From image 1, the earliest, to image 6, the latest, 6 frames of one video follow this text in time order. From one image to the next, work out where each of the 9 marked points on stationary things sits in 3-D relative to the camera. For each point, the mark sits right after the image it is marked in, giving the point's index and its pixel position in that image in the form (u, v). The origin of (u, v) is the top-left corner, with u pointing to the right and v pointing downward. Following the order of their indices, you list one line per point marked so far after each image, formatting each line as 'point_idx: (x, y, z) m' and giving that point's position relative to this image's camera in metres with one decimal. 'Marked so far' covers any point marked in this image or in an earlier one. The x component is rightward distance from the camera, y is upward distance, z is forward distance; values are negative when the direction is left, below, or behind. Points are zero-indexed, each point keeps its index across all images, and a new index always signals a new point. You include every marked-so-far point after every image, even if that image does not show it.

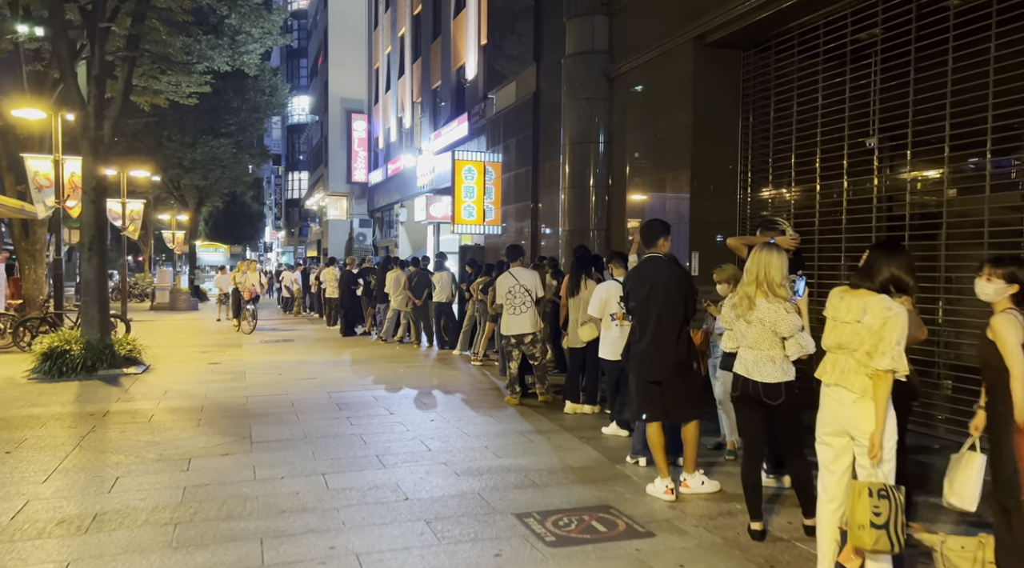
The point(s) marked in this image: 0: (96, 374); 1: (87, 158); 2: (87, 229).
0: (-6.1, -1.3, +11.9) m
1: (-6.5, +2.0, +12.5) m
2: (-6.5, +0.8, +12.5) m
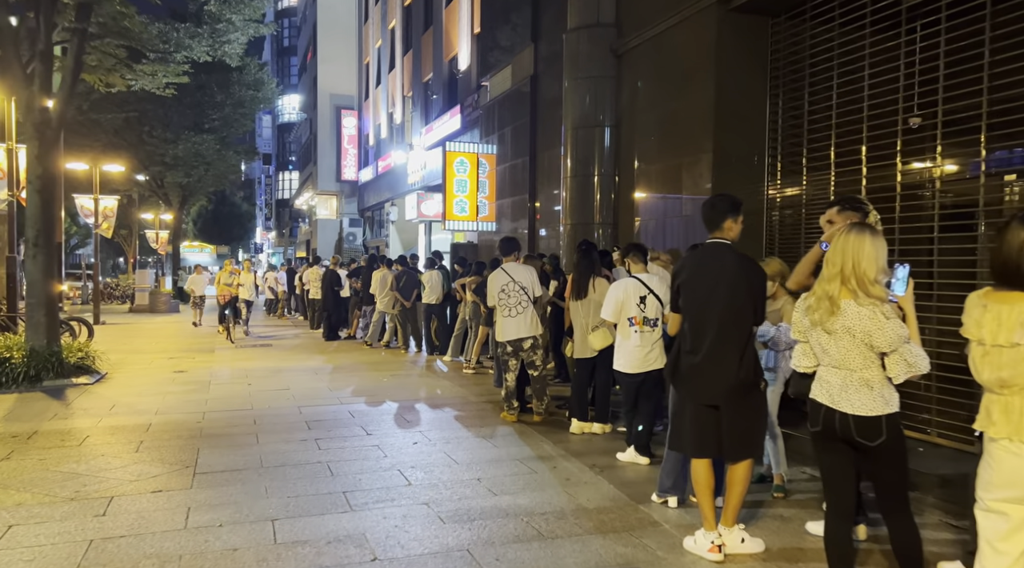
0: (-6.1, -1.3, +10.6) m
1: (-6.6, +2.0, +11.2) m
2: (-6.6, +0.8, +11.2) m
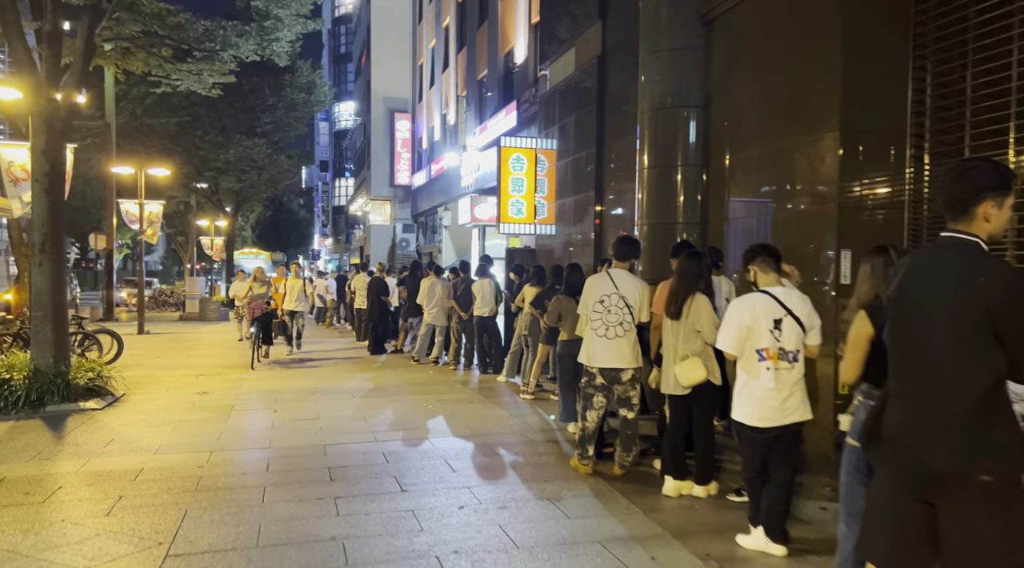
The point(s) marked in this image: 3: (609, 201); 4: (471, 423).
0: (-5.4, -1.5, +9.3) m
1: (-5.8, +1.8, +10.0) m
2: (-5.8, +0.7, +10.0) m
3: (+1.5, +1.3, +12.3) m
4: (-0.4, -1.4, +8.4) m
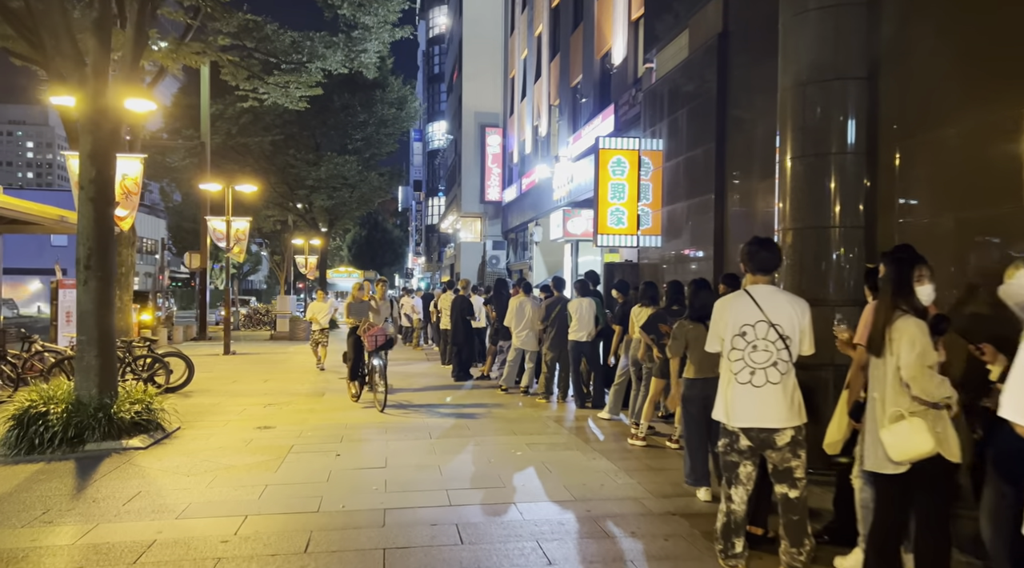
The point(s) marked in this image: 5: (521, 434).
0: (-4.3, -1.7, +8.2) m
1: (-4.7, +1.6, +9.0) m
2: (-4.7, +0.5, +8.9) m
3: (+2.8, +1.0, +10.4) m
4: (+0.5, -1.6, +6.7) m
5: (+0.1, -1.7, +8.9) m
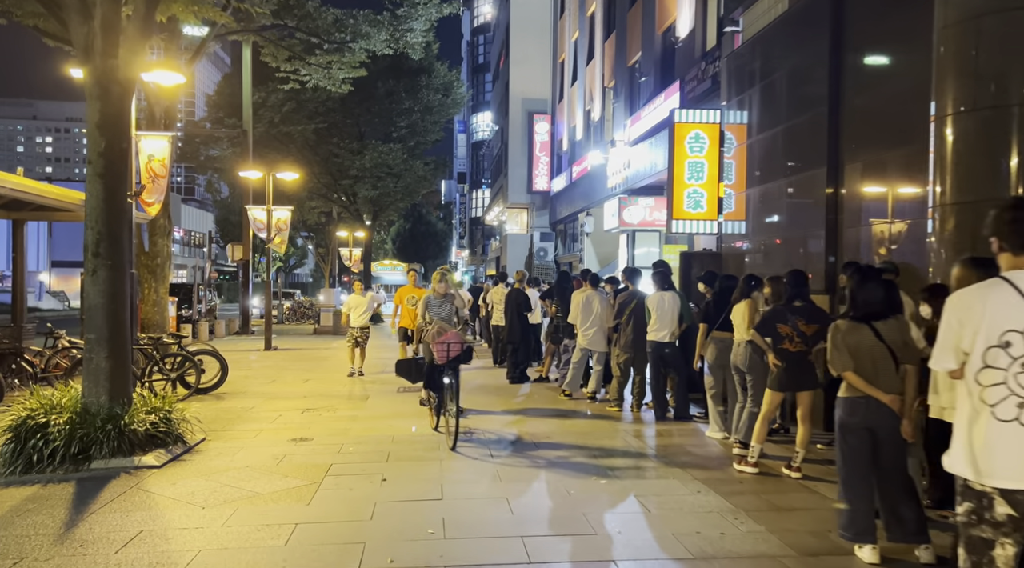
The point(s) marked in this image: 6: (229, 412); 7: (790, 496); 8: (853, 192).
0: (-3.7, -1.6, +7.0) m
1: (-3.9, +1.7, +7.8) m
2: (-4.0, +0.6, +7.7) m
3: (+3.6, +1.1, +8.8) m
4: (+1.1, -1.5, +5.3) m
5: (+0.8, -1.6, +7.5) m
6: (-3.5, -1.6, +10.1) m
7: (+2.1, -1.5, +6.0) m
8: (+3.6, +1.0, +8.6) m
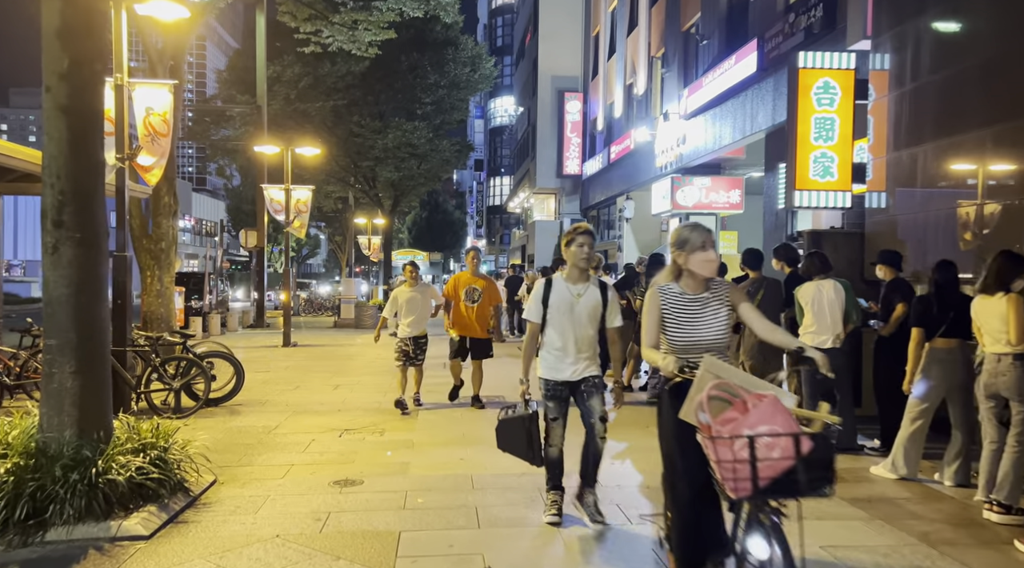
0: (-2.7, -1.5, +4.6) m
1: (-3.0, +1.8, +5.4) m
2: (-3.0, +0.7, +5.4) m
3: (+4.5, +1.2, +6.3) m
4: (+2.0, -1.5, +2.9) m
5: (+1.8, -1.5, +5.1) m
6: (-2.5, -1.5, +7.8) m
7: (+3.0, -1.5, +3.6) m
8: (+4.5, +1.1, +6.2) m
